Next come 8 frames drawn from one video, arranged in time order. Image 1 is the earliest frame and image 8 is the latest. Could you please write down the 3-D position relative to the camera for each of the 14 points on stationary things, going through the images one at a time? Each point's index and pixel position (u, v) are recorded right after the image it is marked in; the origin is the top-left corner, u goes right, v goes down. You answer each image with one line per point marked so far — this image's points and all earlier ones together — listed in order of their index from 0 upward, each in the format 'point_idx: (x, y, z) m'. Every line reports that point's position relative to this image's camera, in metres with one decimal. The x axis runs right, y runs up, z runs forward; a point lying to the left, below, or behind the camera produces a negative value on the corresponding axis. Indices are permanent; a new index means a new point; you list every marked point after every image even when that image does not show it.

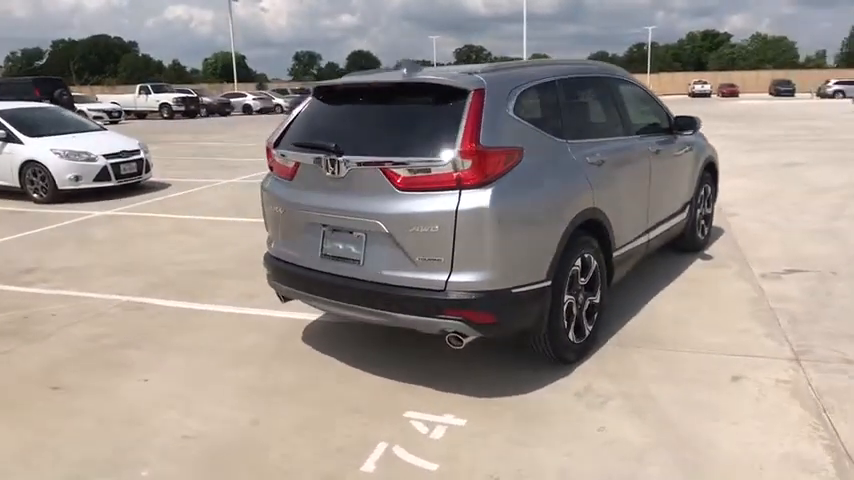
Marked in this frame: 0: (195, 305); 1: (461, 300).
0: (-2.0, -0.6, +5.6) m
1: (+0.2, -0.3, +3.5) m
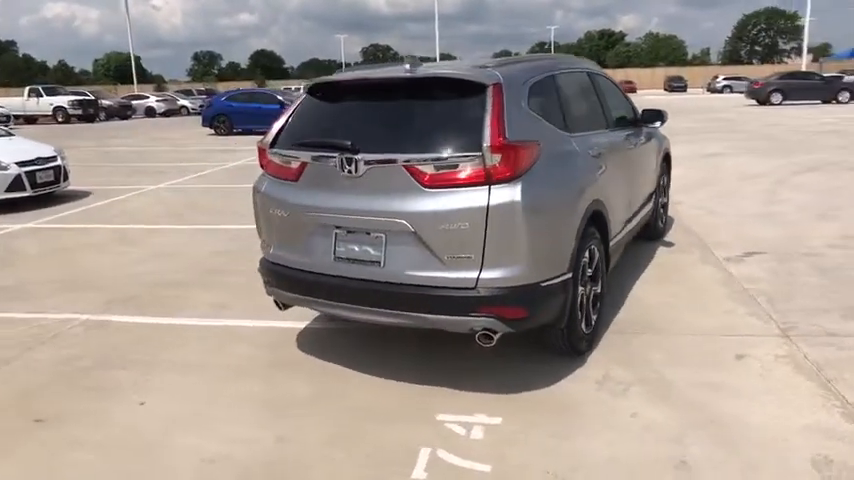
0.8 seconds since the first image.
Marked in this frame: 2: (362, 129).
0: (-2.1, -0.7, +5.3) m
1: (+0.4, -0.3, +3.4) m
2: (-0.3, +0.6, +3.7) m
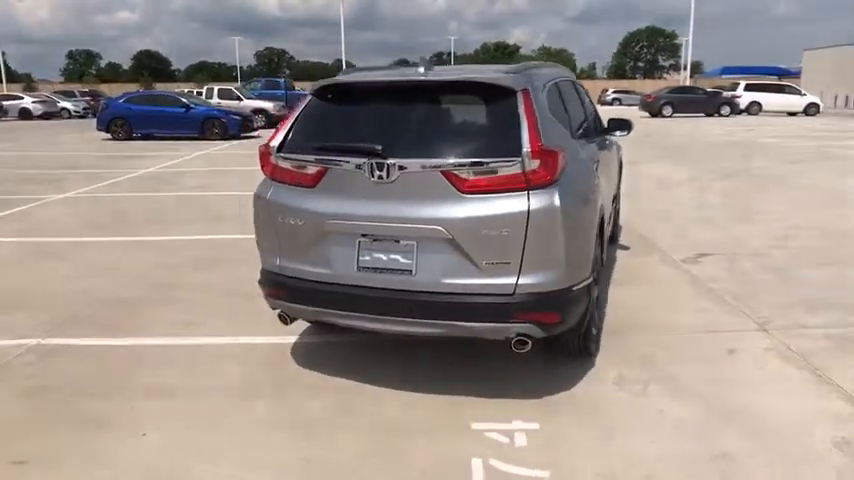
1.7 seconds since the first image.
0: (-2.2, -0.8, +4.8) m
1: (+0.6, -0.3, +3.4) m
2: (-0.2, +0.6, +3.6) m
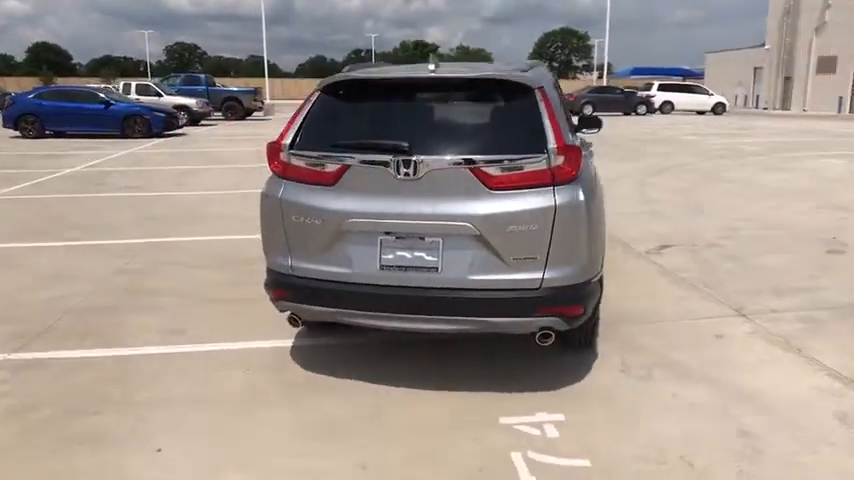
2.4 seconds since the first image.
0: (-2.2, -0.8, +4.5) m
1: (+0.7, -0.3, +3.5) m
2: (-0.1, +0.6, +3.6) m
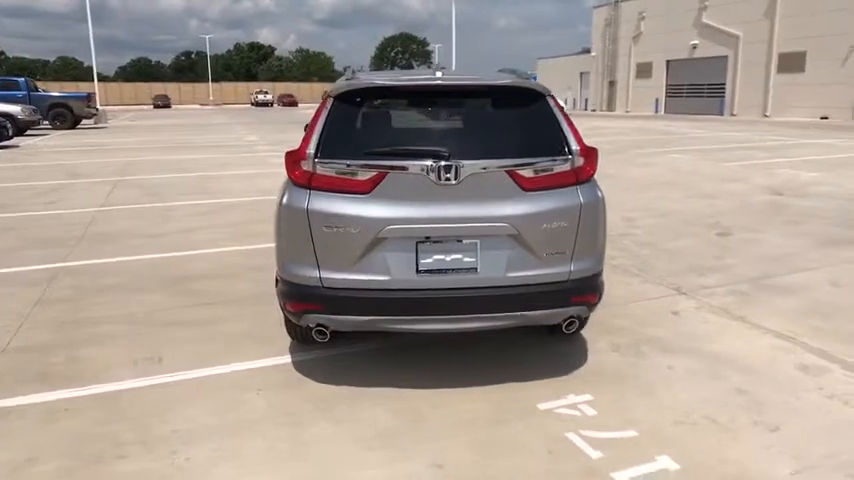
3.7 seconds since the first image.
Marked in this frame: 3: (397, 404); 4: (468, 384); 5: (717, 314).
0: (-2.1, -0.9, +4.1) m
1: (+0.9, -0.3, +3.8) m
2: (+0.1, +0.6, +3.7) m
3: (-0.2, -1.0, +3.8) m
4: (+0.3, -0.9, +4.2) m
5: (+2.3, -0.6, +5.1) m
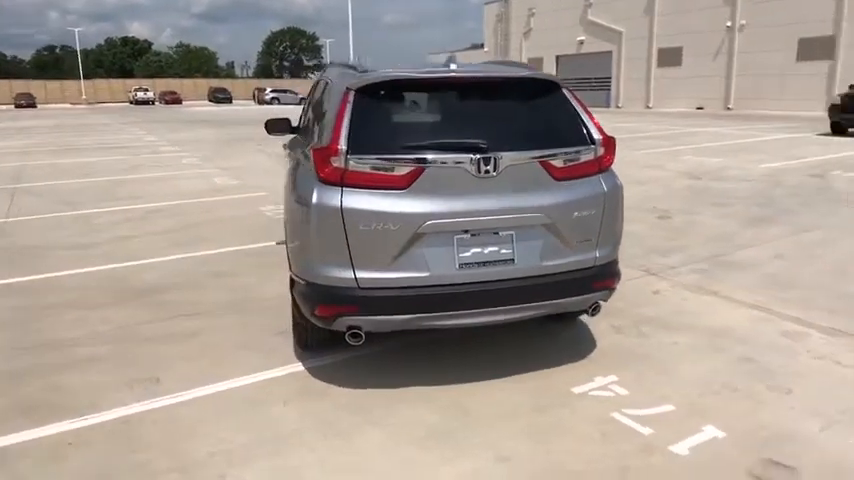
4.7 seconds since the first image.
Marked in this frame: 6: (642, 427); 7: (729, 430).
0: (-1.9, -1.0, +3.7) m
1: (+1.1, -0.2, +3.9) m
2: (+0.2, +0.6, +3.7) m
3: (0.0, -1.0, +3.8) m
4: (+0.4, -0.9, +4.2) m
5: (+2.3, -0.4, +5.5) m
6: (+1.2, -1.0, +3.5) m
7: (+1.6, -1.0, +3.4) m
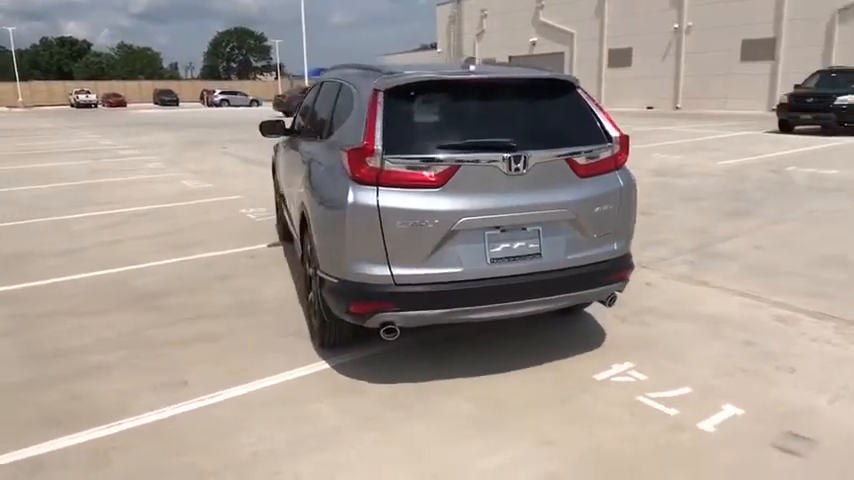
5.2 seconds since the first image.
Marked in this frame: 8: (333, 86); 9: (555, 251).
0: (-1.7, -1.0, +3.6) m
1: (+1.2, -0.1, +4.1) m
2: (+0.4, +0.7, +3.8) m
3: (+0.2, -0.9, +3.9) m
4: (+0.6, -0.9, +4.3) m
5: (+2.3, -0.4, +5.8) m
6: (+1.4, -1.0, +3.7) m
7: (+1.8, -1.0, +3.7) m
8: (-0.8, +1.3, +5.2) m
9: (+0.8, -0.1, +3.9) m
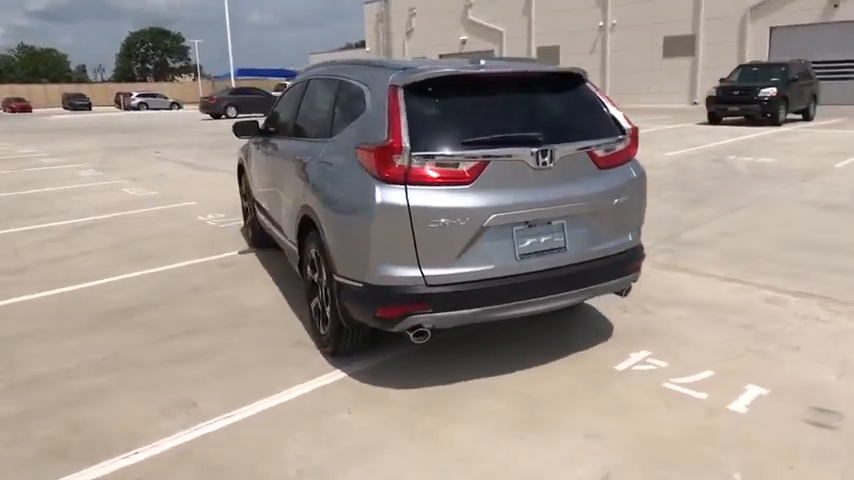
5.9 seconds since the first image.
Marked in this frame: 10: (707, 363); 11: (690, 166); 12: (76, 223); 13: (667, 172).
0: (-1.5, -1.1, +3.4) m
1: (+1.3, -0.1, +4.2) m
2: (+0.5, +0.7, +3.8) m
3: (+0.4, -0.9, +3.8) m
4: (+0.7, -0.8, +4.3) m
5: (+2.2, -0.3, +5.9) m
6: (+1.6, -0.9, +3.7) m
7: (+2.0, -0.9, +3.8) m
8: (-0.8, +1.2, +5.0) m
9: (+0.9, 0.0, +3.8) m
10: (+1.8, -0.8, +4.1) m
11: (+4.3, +1.2, +10.6) m
12: (-4.6, +0.2, +8.4) m
13: (+3.8, +1.1, +10.2) m
